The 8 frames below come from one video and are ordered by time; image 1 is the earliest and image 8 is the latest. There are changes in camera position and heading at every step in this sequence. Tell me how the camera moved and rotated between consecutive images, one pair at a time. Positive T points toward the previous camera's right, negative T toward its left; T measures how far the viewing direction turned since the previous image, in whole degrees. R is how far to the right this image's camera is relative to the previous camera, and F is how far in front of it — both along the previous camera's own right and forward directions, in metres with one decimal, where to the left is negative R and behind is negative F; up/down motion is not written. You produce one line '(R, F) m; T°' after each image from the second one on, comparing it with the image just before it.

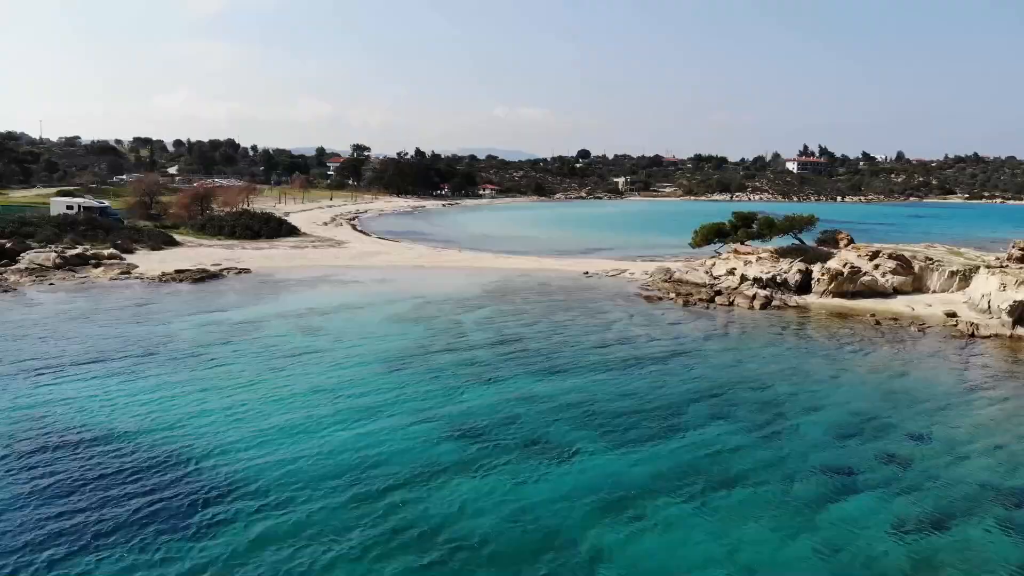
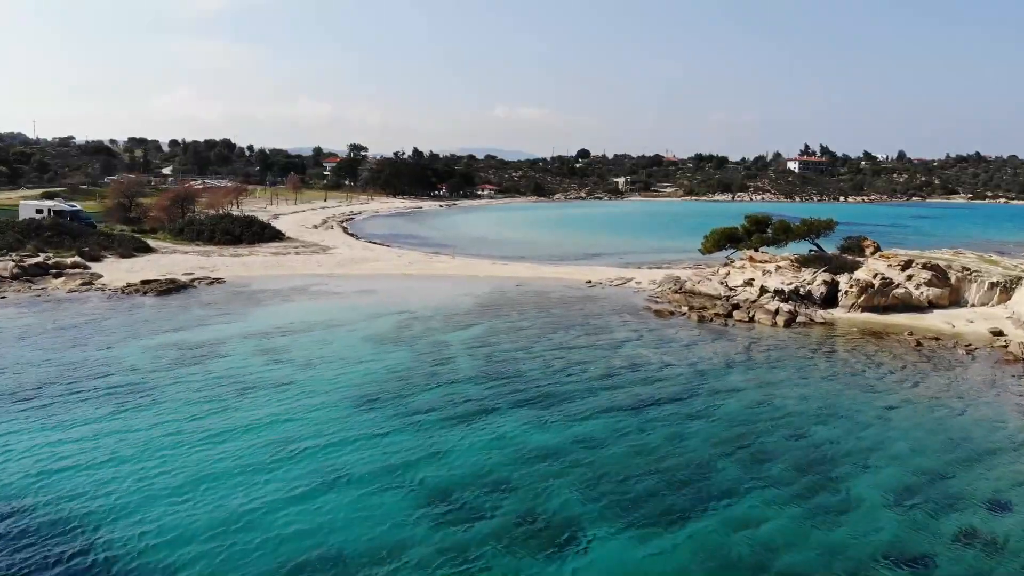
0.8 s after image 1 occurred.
(+0.2, +2.5) m; 0°
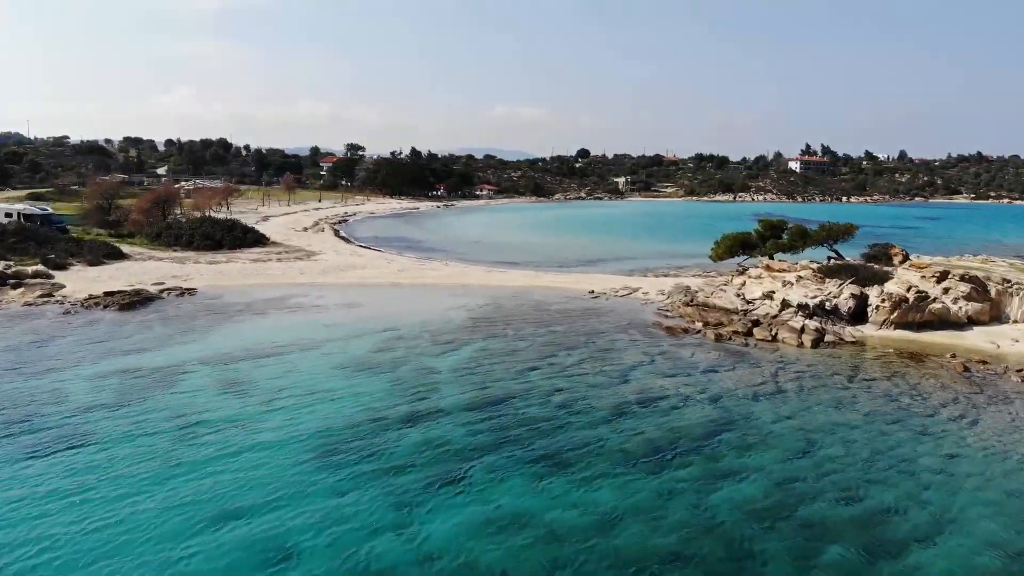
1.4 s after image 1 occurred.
(+0.1, +2.3) m; 0°
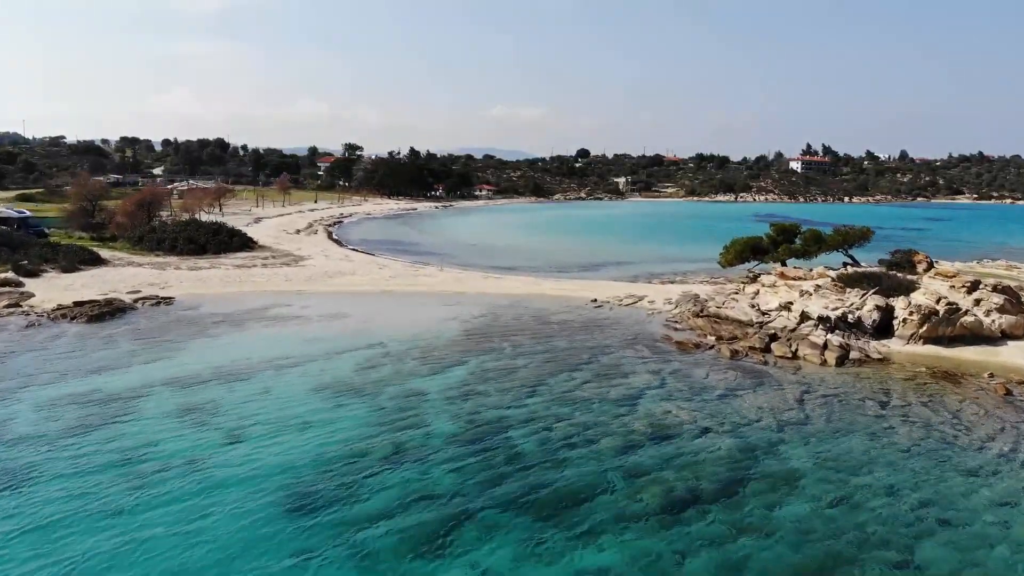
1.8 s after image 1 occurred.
(+0.1, +1.6) m; 0°
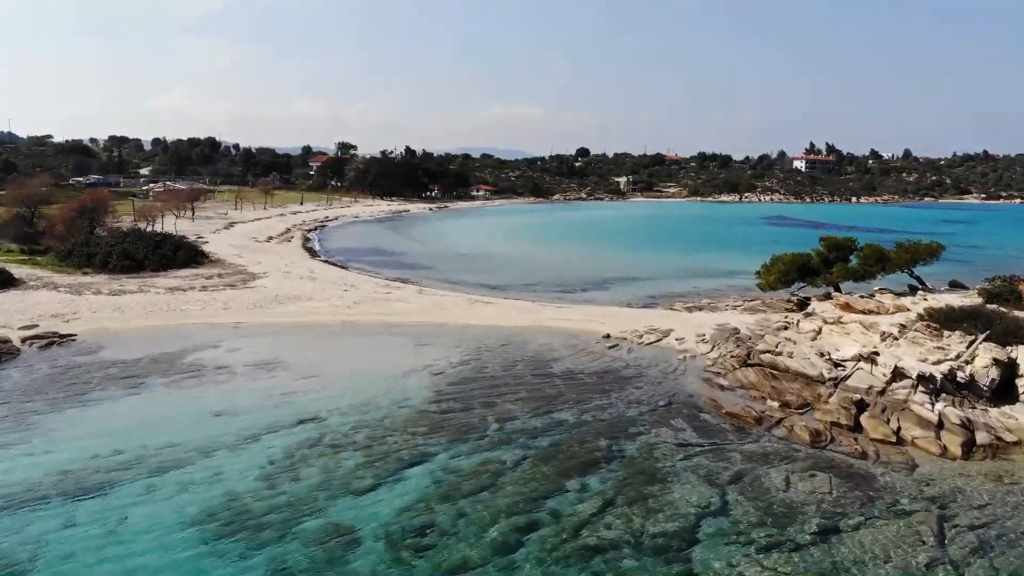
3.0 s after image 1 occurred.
(+0.3, +5.4) m; 0°
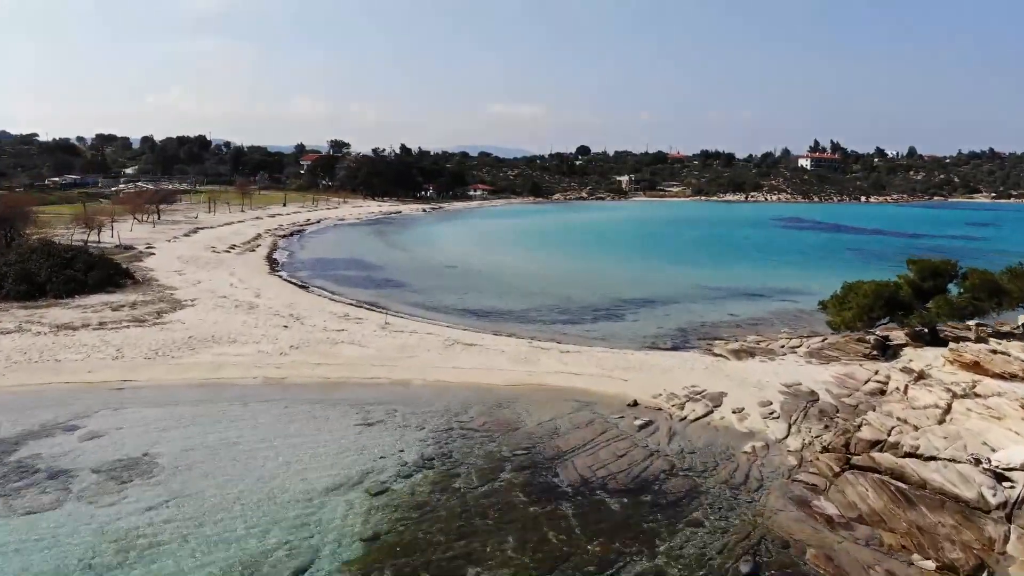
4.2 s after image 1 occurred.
(+0.3, +5.9) m; 0°
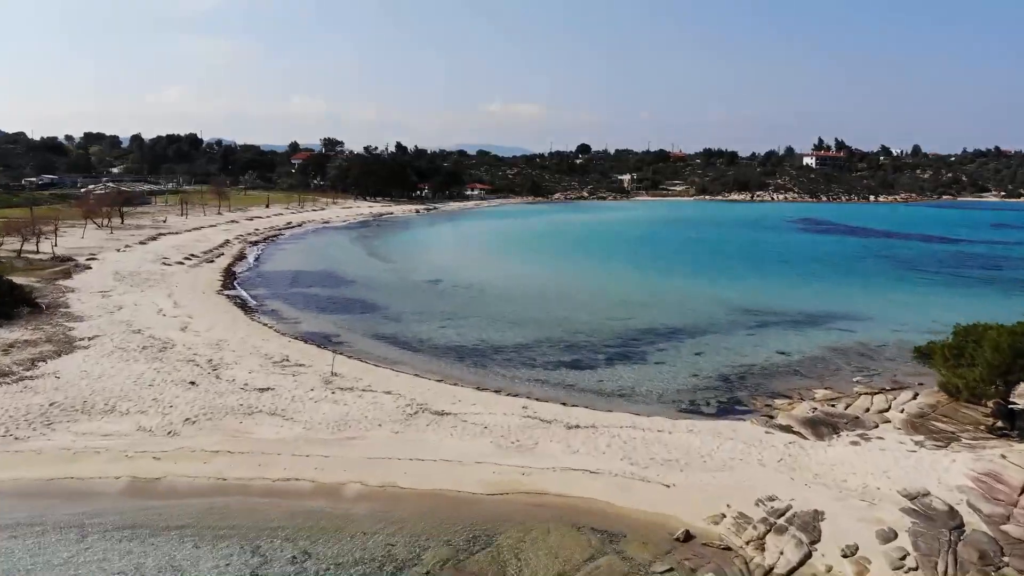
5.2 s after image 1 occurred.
(+0.3, +5.2) m; 0°
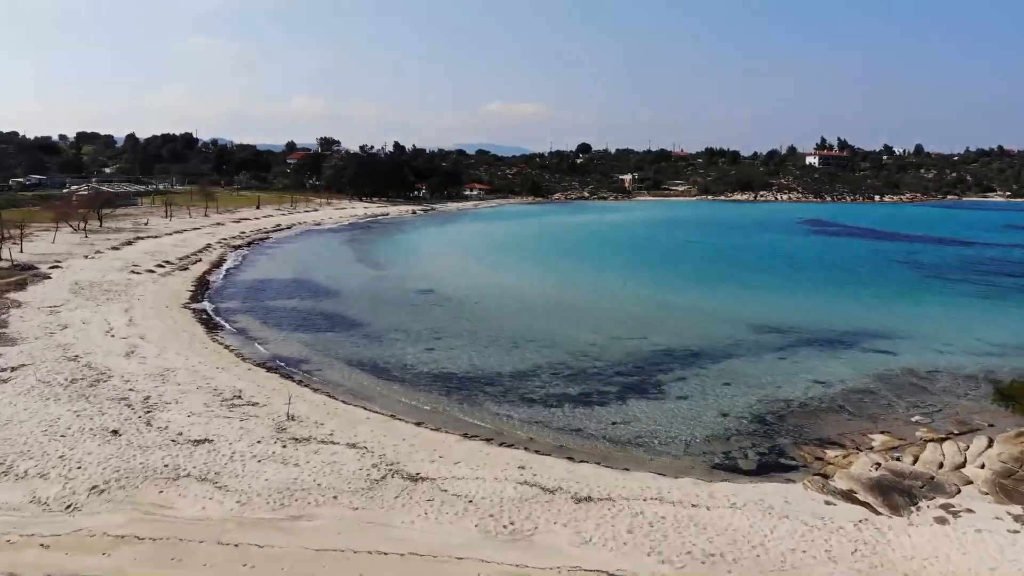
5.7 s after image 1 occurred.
(+0.1, +2.7) m; 0°
